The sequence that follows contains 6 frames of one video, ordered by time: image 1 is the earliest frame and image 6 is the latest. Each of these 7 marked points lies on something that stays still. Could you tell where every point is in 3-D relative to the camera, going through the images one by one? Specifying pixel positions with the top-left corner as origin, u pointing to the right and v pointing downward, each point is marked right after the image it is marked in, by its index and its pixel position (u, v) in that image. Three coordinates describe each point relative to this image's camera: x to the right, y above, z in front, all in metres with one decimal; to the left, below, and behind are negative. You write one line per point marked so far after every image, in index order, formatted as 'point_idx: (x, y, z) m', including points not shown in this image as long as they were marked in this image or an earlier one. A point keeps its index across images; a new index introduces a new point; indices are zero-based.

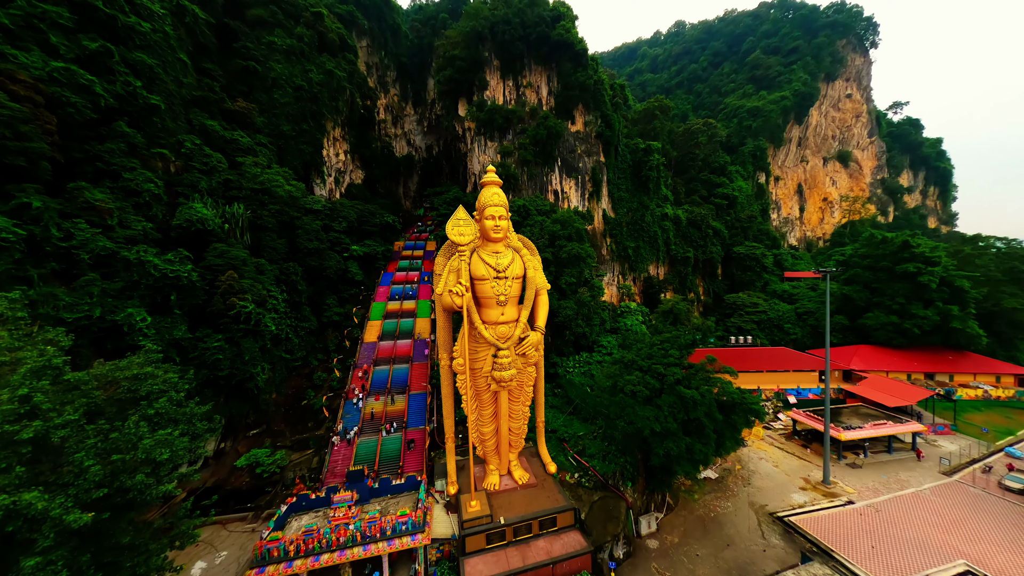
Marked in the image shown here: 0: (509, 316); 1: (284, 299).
0: (-0.1, -0.8, +8.4) m
1: (-8.9, -0.4, +12.2) m
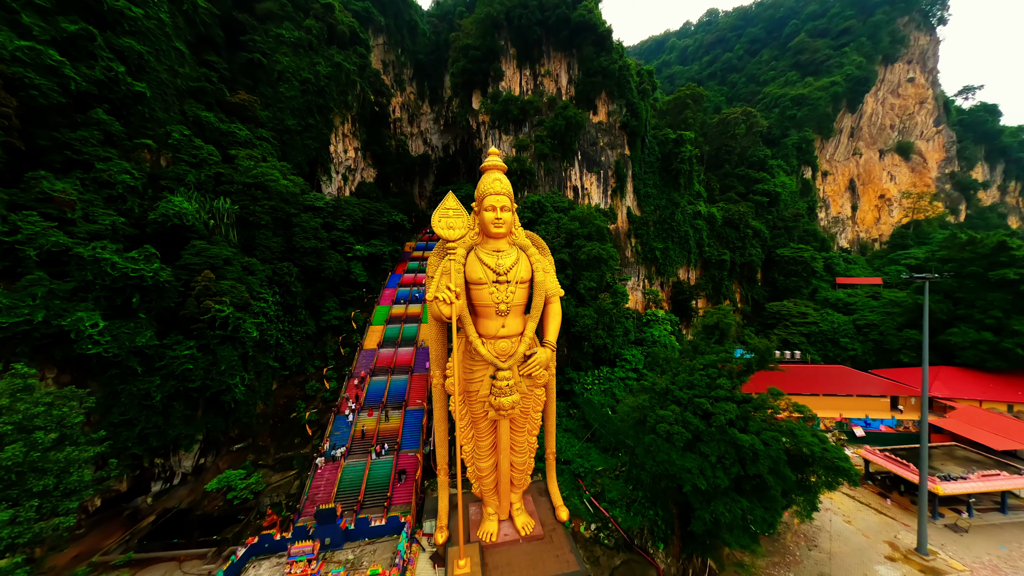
0: (0.0, -0.9, +6.9) m
1: (-8.5, -0.5, +11.3) m
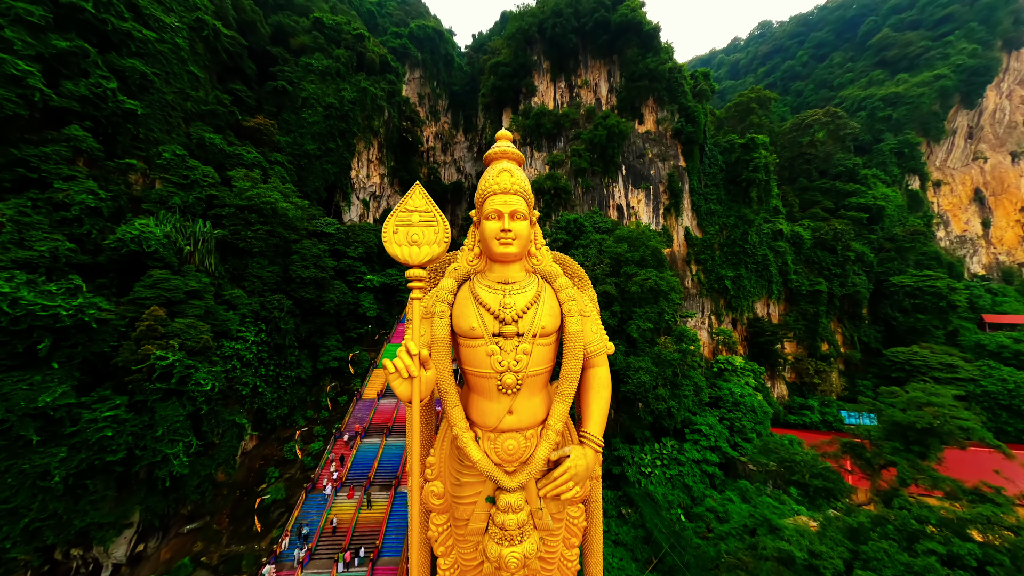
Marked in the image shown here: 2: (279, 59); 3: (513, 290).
0: (+0.2, -1.7, +4.0) m
1: (-7.8, -1.6, +9.5) m
2: (-11.5, +11.3, +15.3) m
3: (0.0, 0.0, +4.2) m
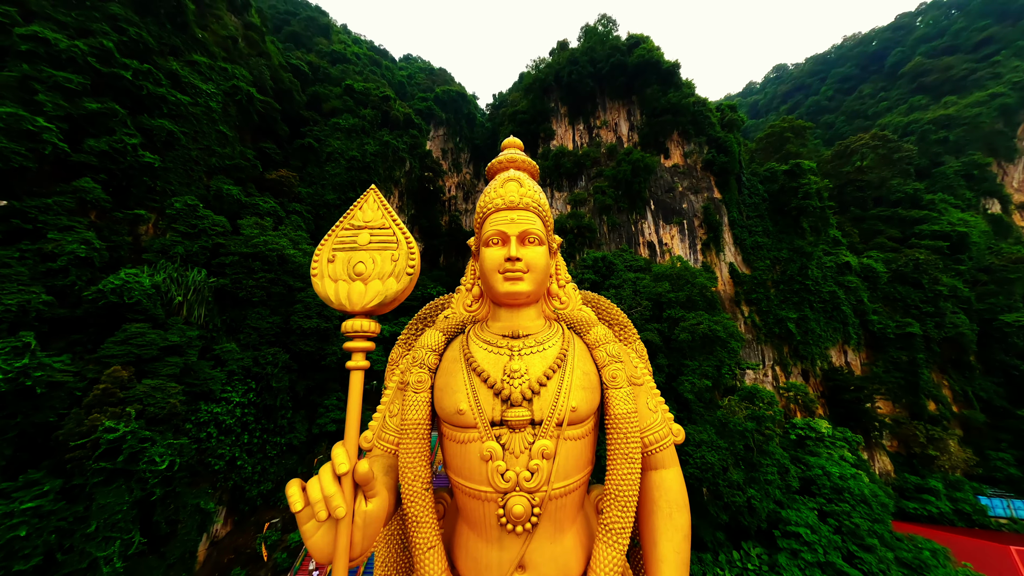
0: (+0.3, -2.1, +2.3) m
1: (-7.2, -3.1, +8.3) m
2: (-10.6, +8.8, +16.2) m
3: (+0.1, -0.5, +2.8) m
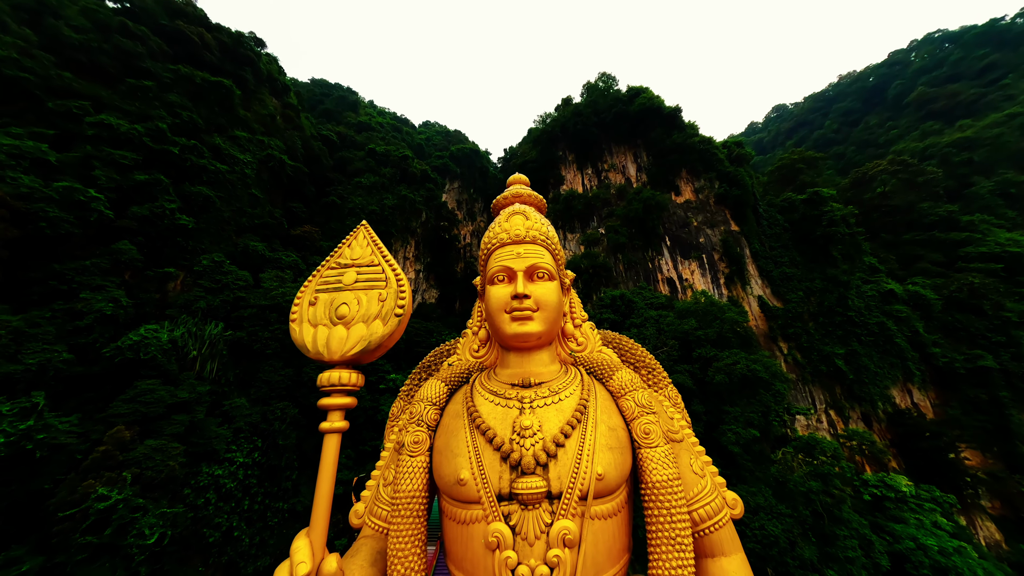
0: (+0.4, -2.3, +1.7) m
1: (-6.7, -4.4, +7.8) m
2: (-10.1, +6.1, +17.5) m
3: (+0.2, -0.9, +2.4) m
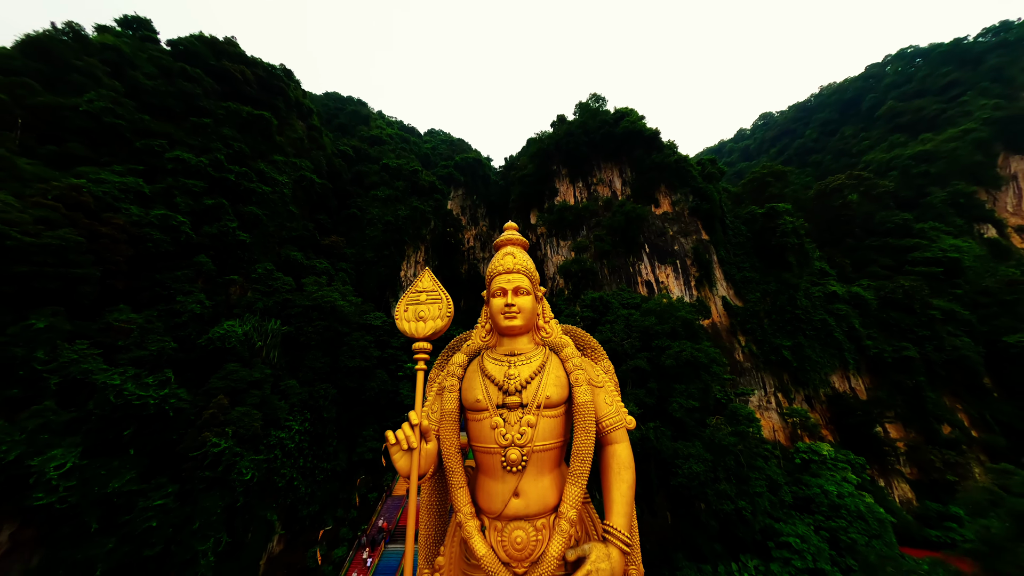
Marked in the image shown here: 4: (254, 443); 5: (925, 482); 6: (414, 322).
0: (+0.3, -2.5, +3.8) m
1: (-6.8, -4.6, +10.0) m
2: (-10.1, +6.0, +19.6) m
3: (+0.1, -1.0, +4.5) m
4: (-6.9, -4.1, +8.3) m
5: (+15.1, -7.1, +11.4) m
6: (-1.3, -0.4, +4.0) m
